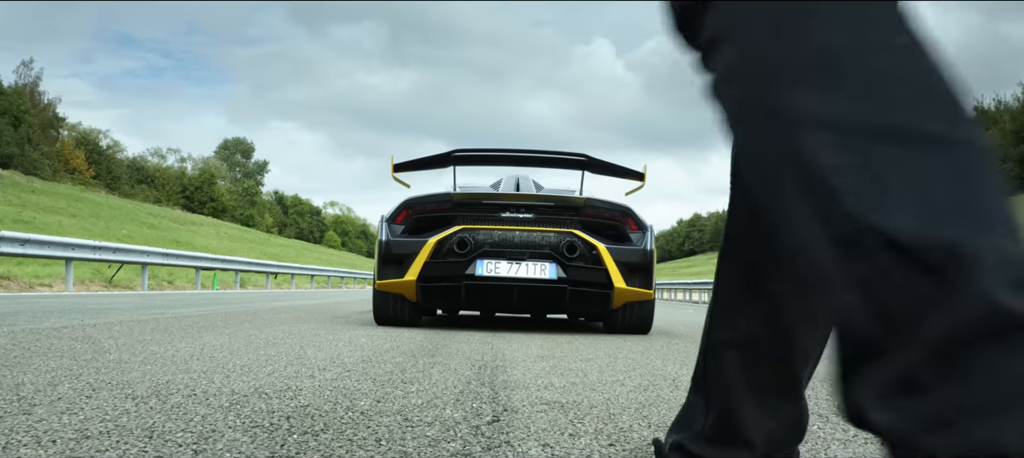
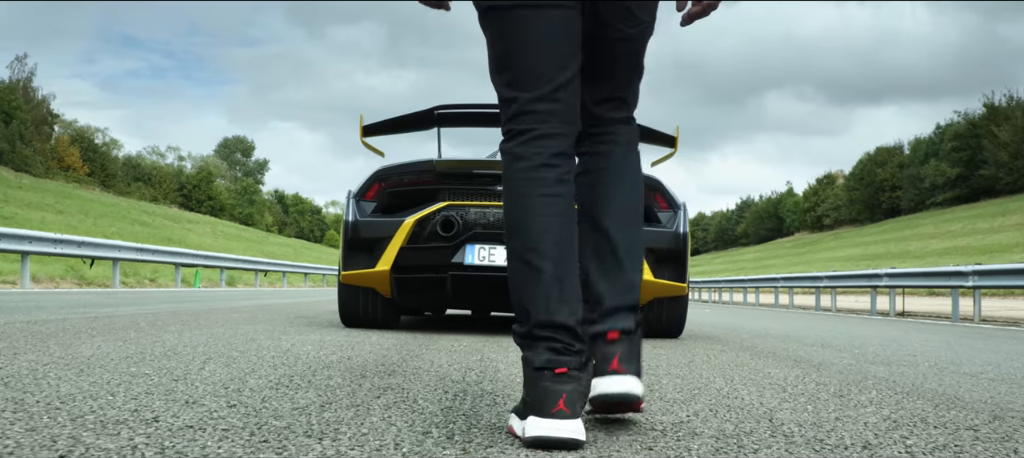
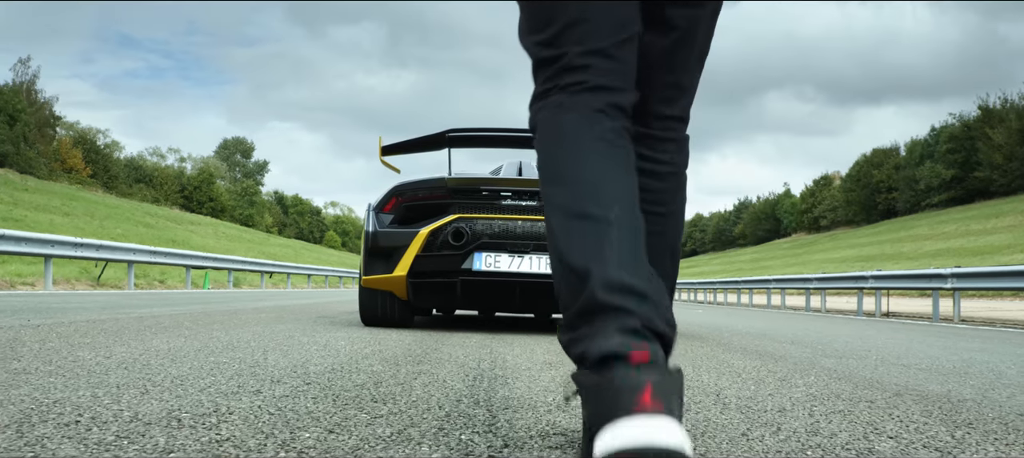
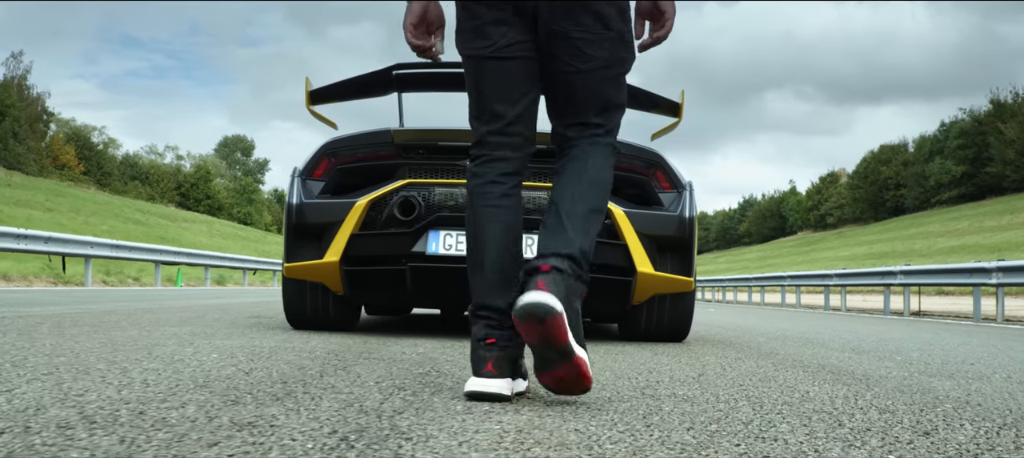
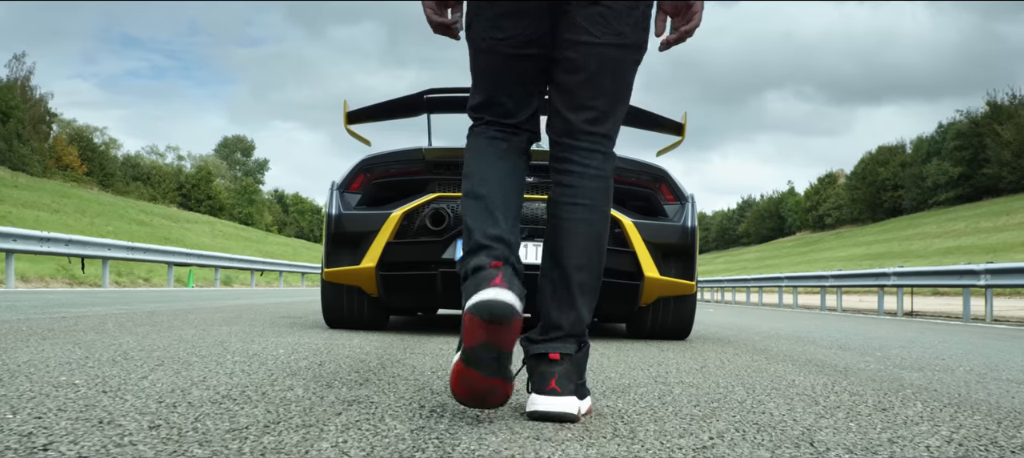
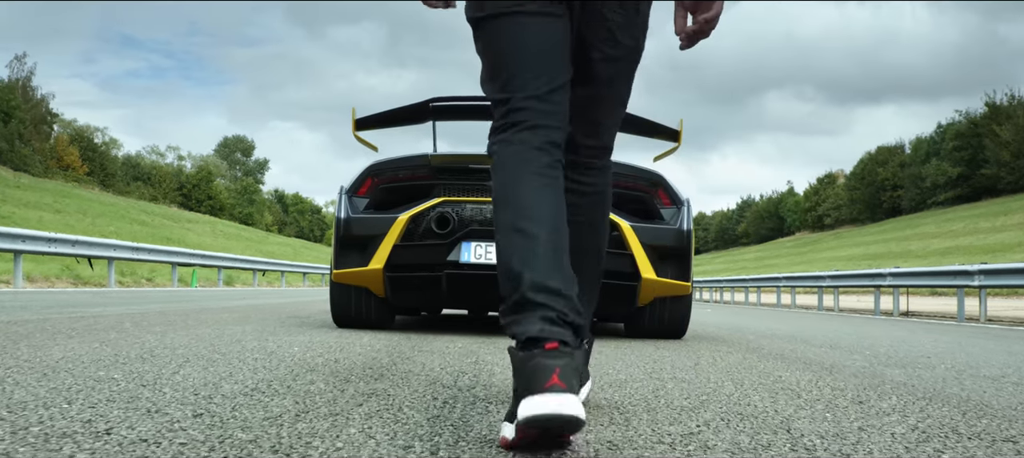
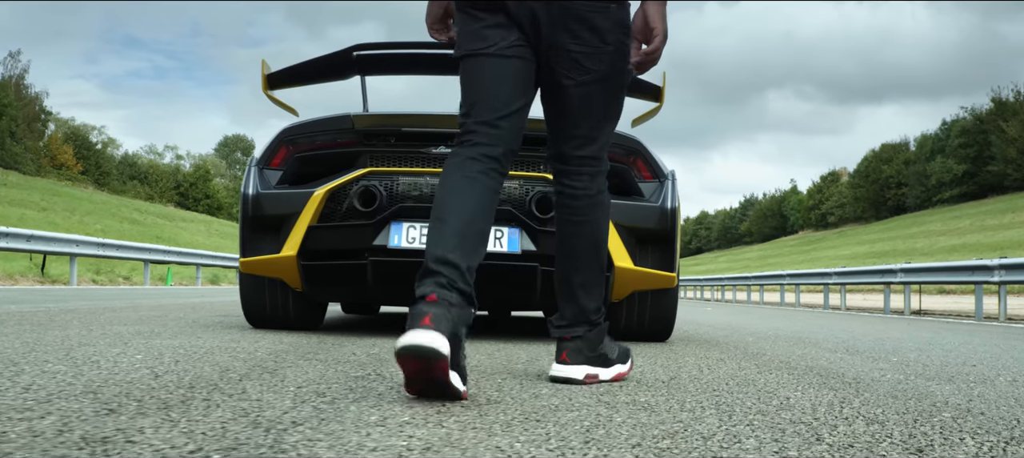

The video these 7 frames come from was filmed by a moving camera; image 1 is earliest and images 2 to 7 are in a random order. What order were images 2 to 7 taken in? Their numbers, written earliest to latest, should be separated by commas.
3, 2, 6, 5, 4, 7
